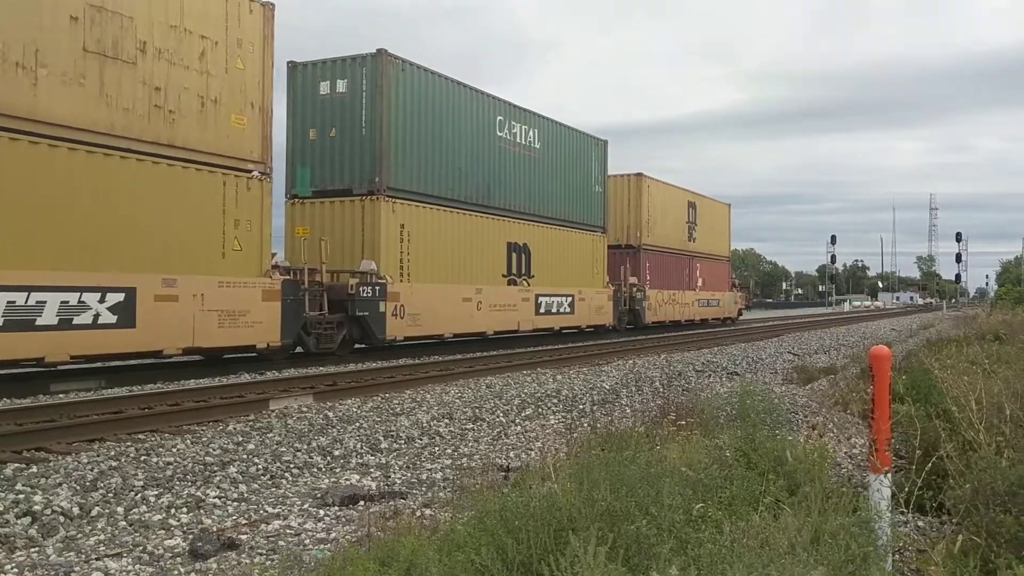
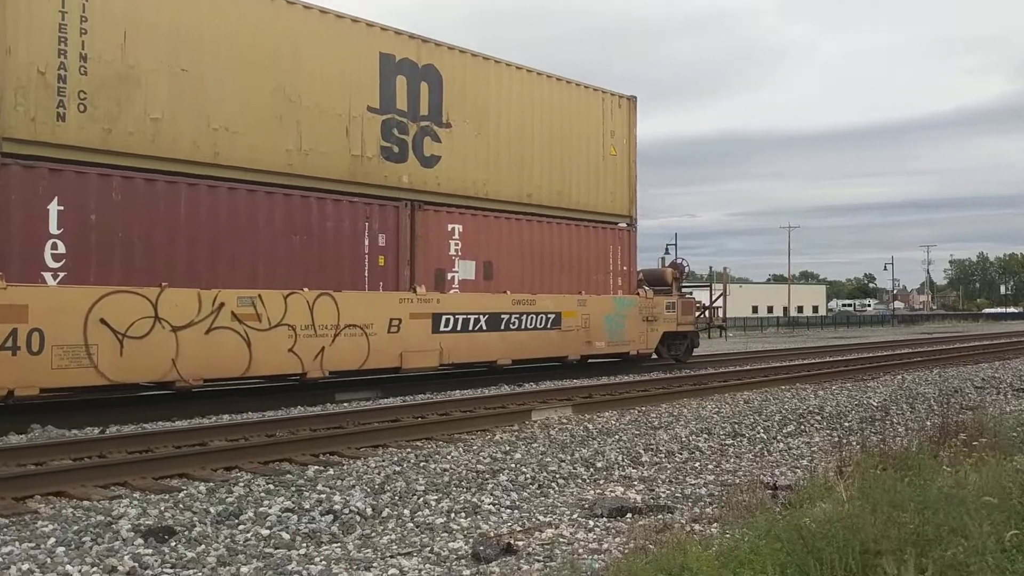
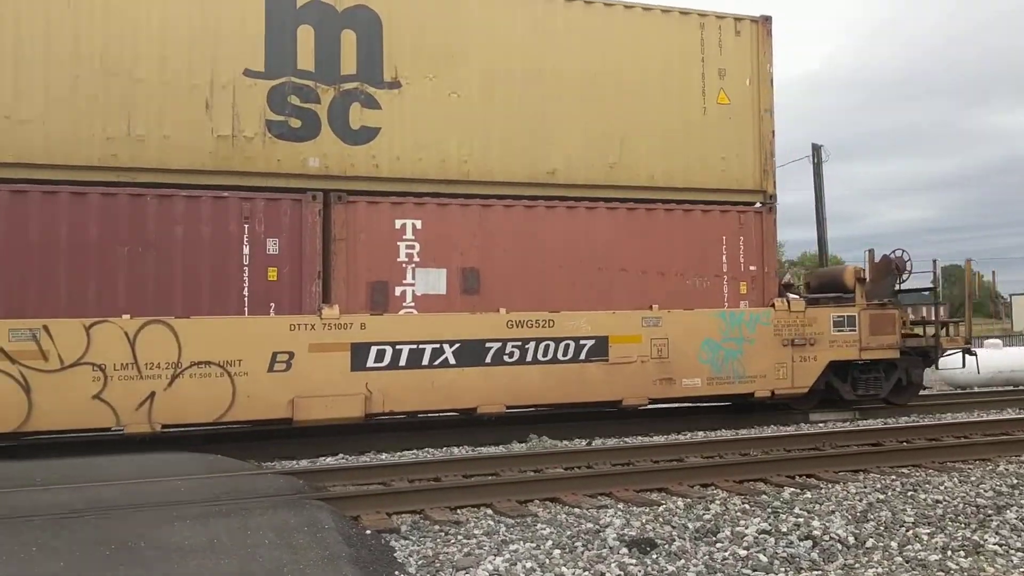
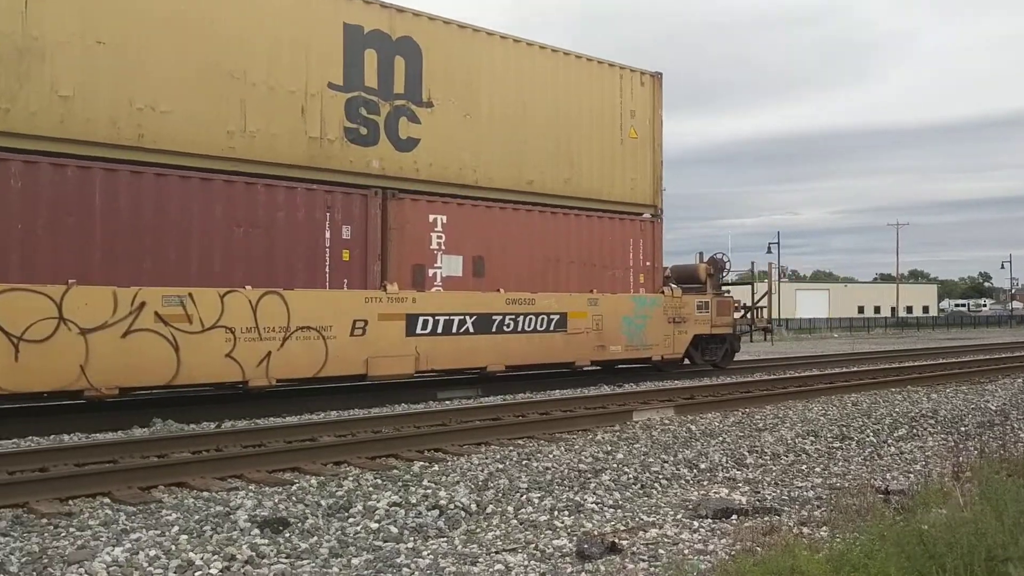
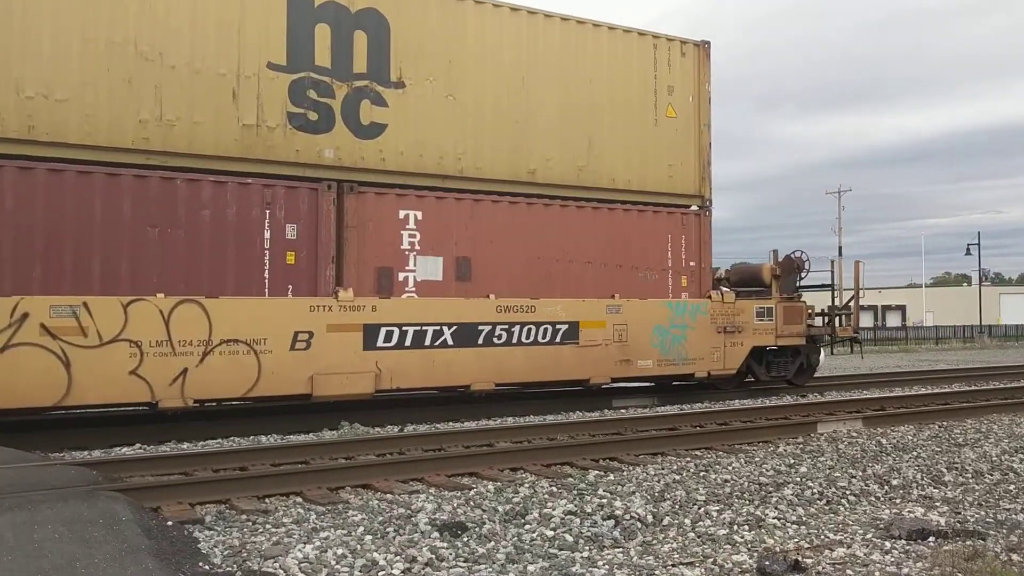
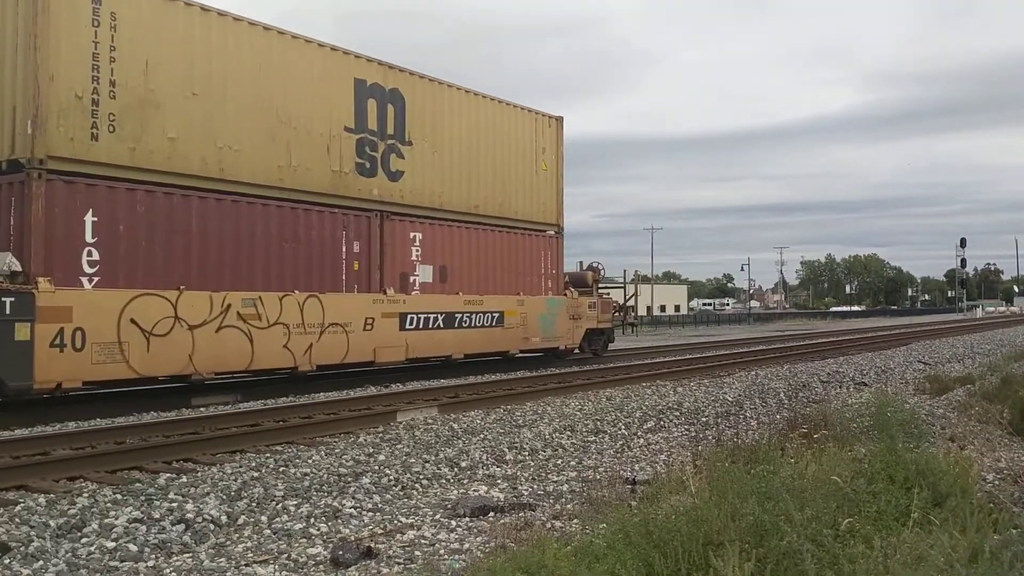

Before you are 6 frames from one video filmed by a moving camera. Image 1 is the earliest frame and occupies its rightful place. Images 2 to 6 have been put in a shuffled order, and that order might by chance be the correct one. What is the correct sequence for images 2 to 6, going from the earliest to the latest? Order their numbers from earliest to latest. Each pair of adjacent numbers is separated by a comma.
6, 2, 4, 5, 3
